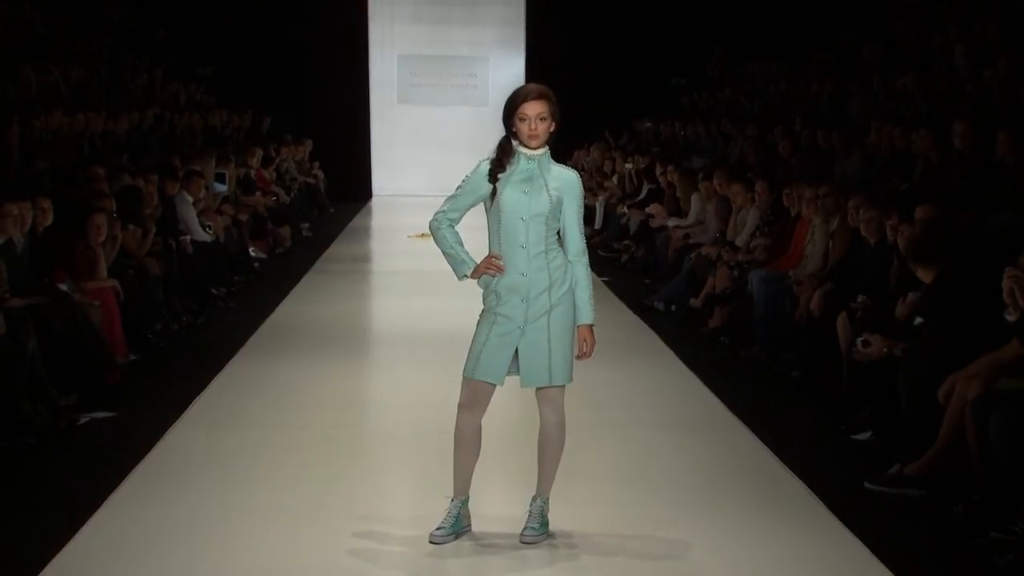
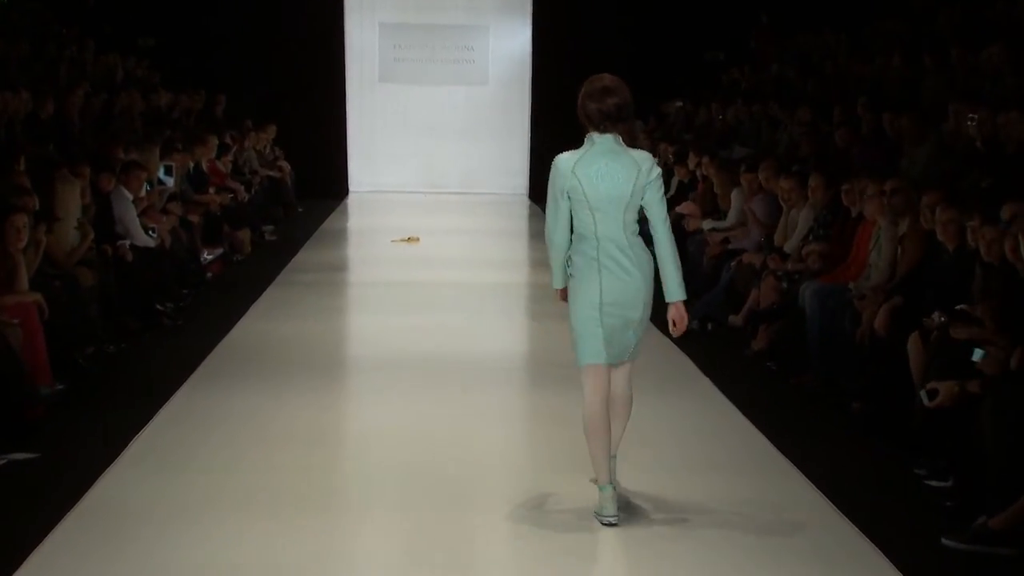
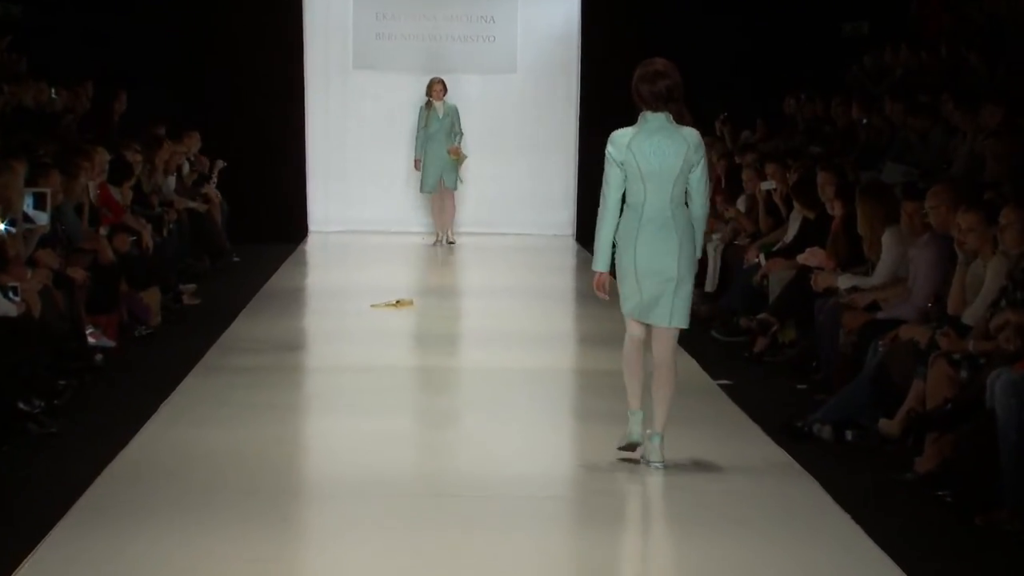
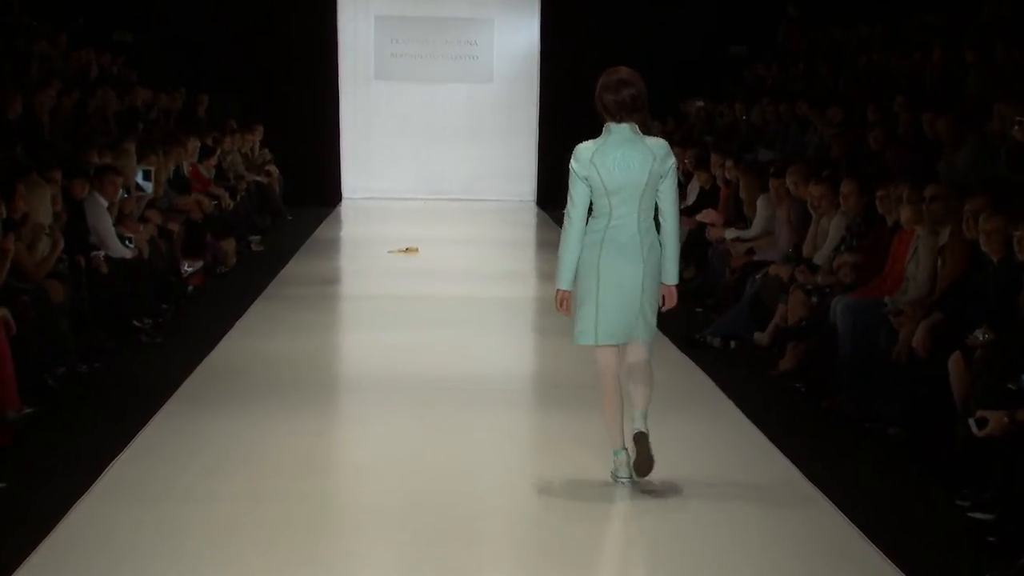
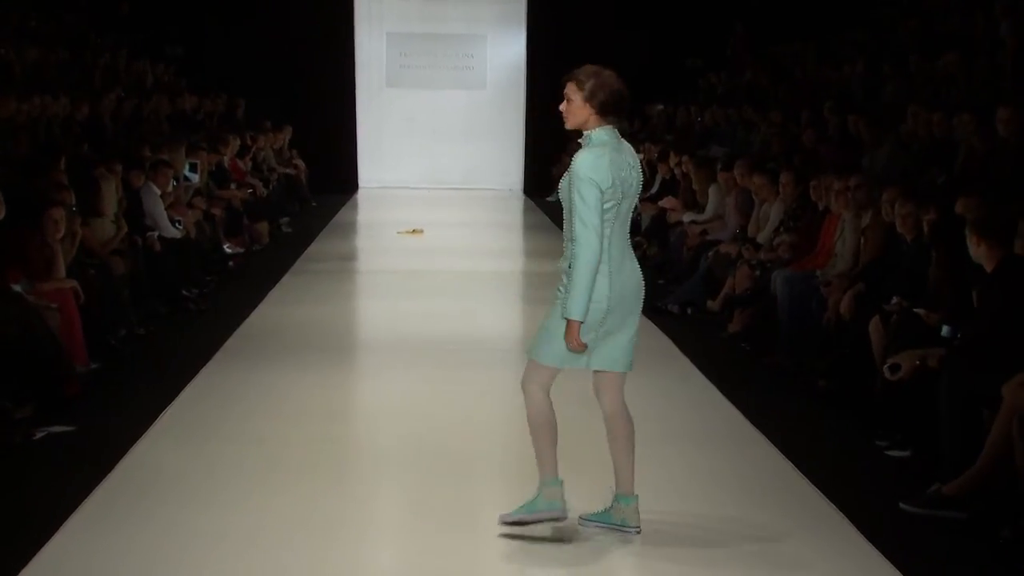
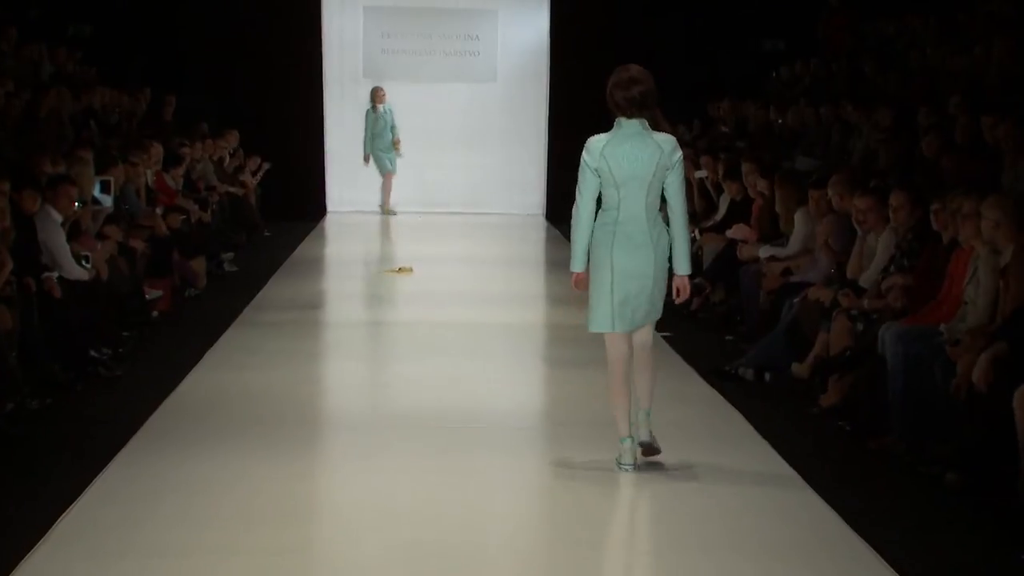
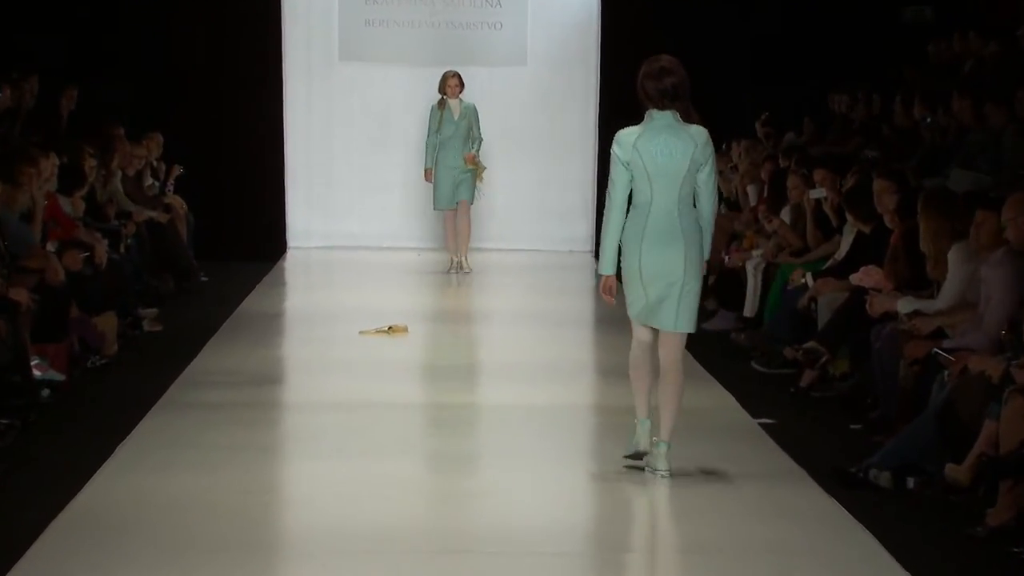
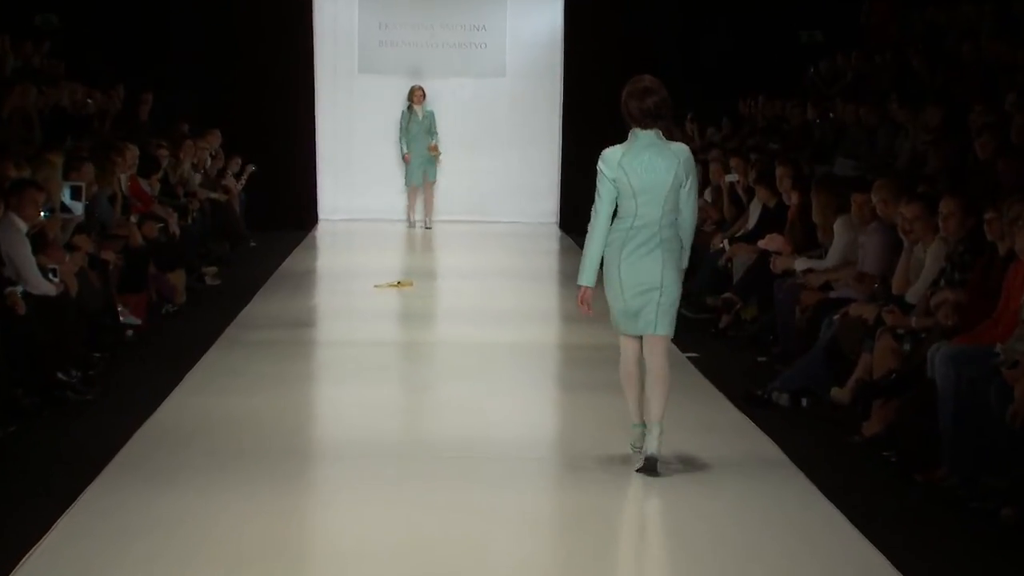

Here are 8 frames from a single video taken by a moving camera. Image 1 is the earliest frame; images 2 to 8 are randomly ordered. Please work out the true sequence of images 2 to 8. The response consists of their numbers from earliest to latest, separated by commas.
5, 2, 4, 6, 8, 3, 7
